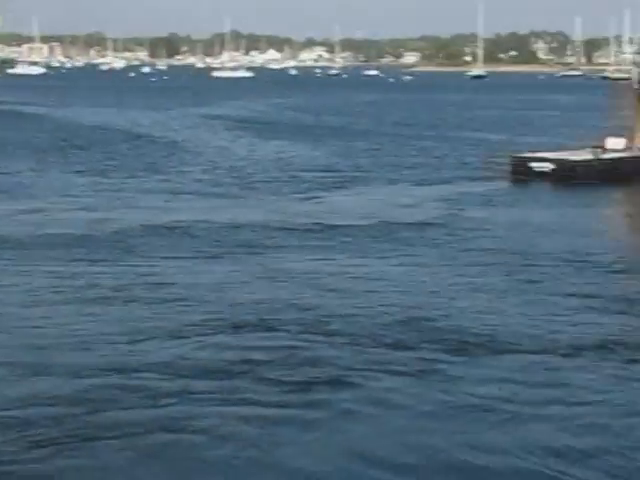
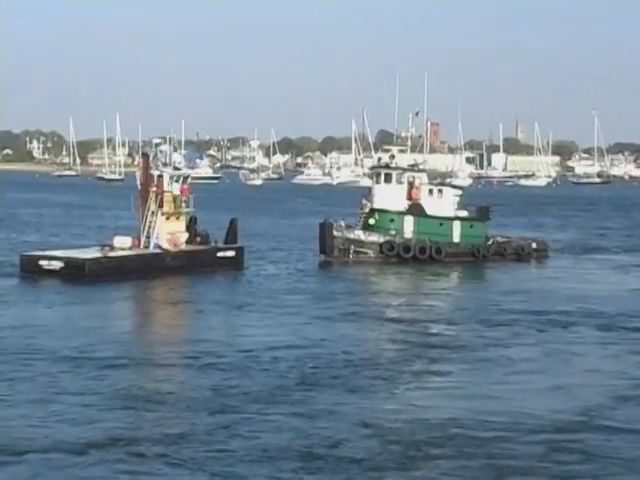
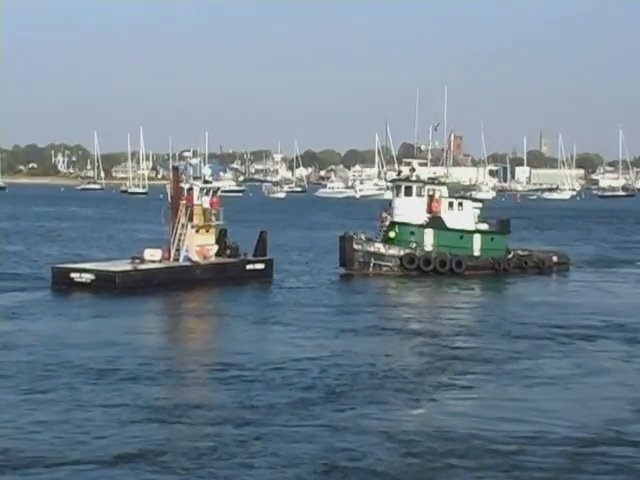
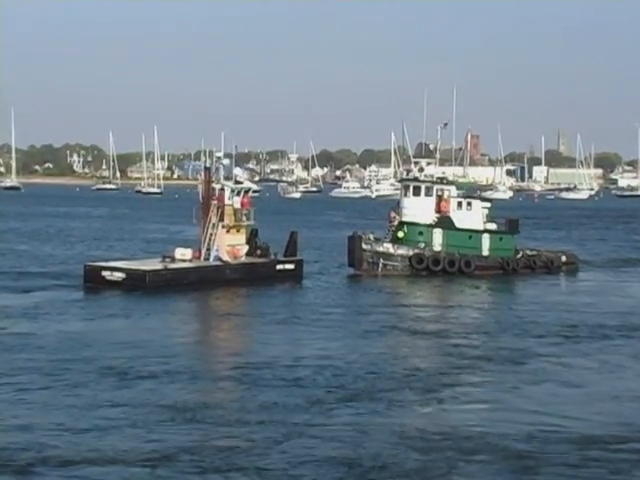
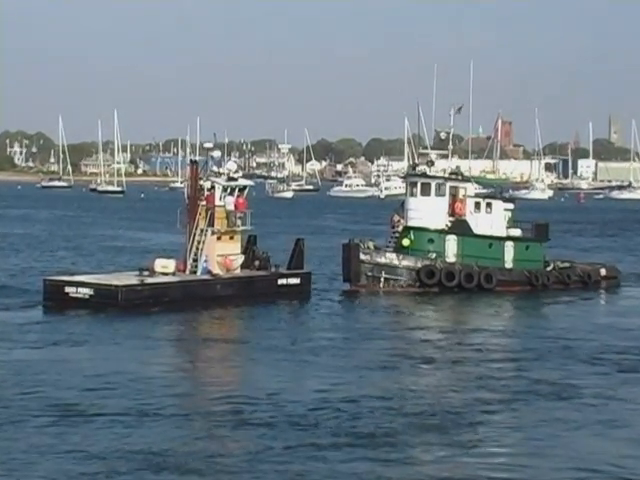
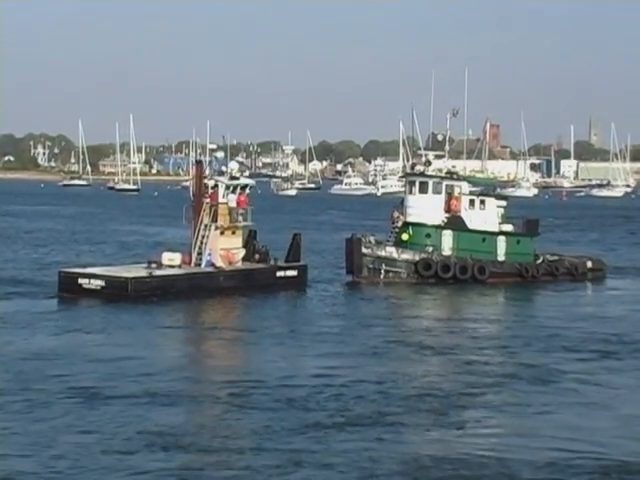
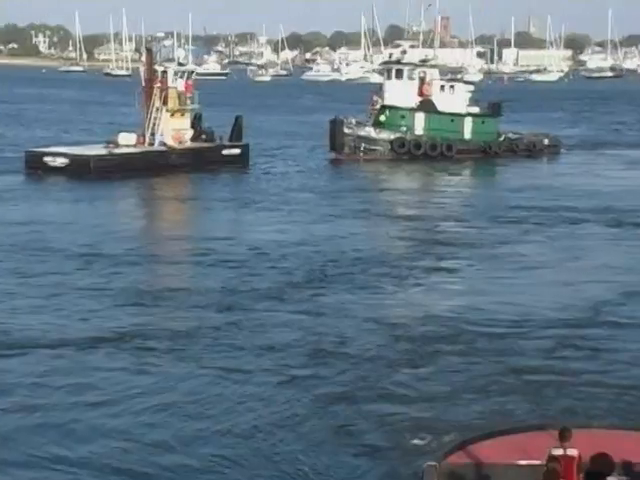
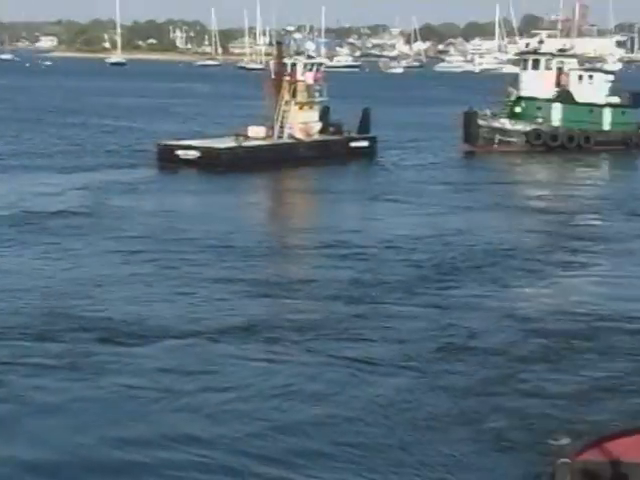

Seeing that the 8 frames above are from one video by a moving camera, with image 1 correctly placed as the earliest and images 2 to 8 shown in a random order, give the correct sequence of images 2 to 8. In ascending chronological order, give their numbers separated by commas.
8, 7, 2, 3, 4, 6, 5
